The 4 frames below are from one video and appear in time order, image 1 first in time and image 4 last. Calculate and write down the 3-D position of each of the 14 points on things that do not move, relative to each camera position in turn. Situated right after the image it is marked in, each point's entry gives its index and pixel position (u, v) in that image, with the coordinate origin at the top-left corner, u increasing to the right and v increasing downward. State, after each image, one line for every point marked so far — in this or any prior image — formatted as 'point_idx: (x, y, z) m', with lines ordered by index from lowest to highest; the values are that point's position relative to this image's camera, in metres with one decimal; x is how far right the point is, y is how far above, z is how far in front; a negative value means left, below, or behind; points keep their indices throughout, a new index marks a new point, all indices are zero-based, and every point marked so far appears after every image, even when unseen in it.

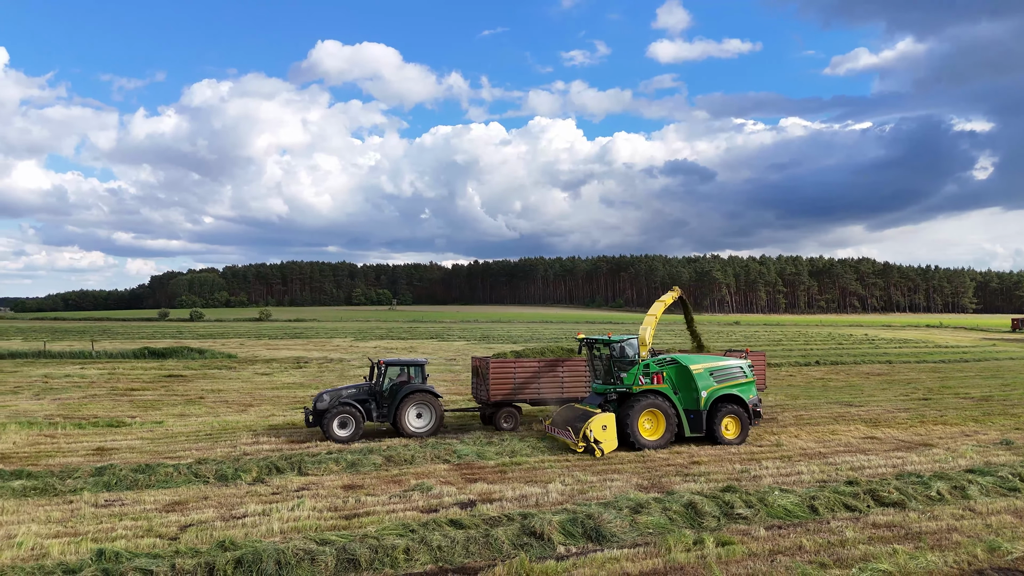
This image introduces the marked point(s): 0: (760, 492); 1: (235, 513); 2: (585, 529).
0: (+2.8, -2.3, +8.2) m
1: (-2.9, -2.4, +7.7) m
2: (+0.7, -2.3, +6.8) m
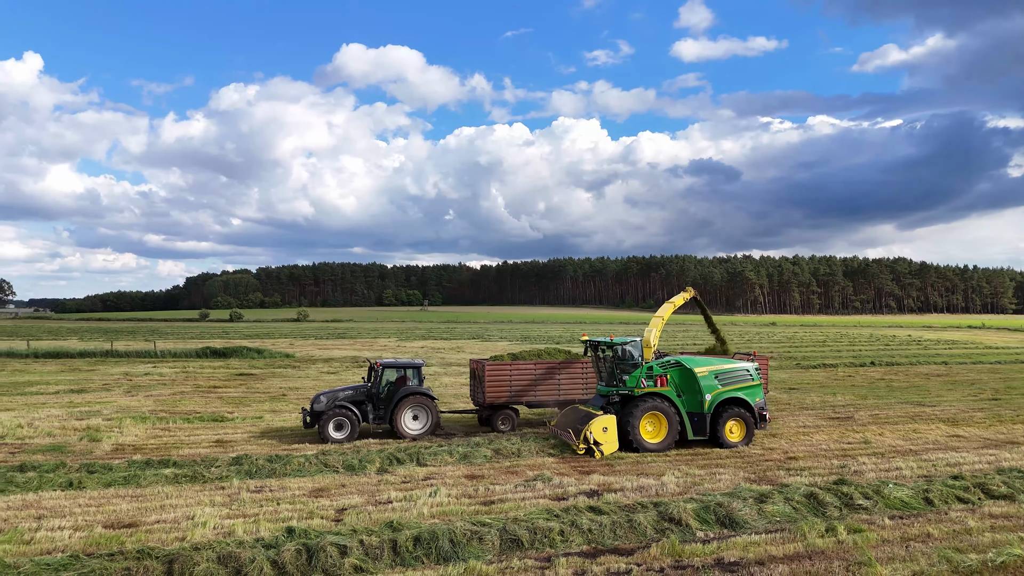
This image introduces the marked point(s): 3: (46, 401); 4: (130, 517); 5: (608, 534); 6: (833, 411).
0: (+4.2, -2.3, +8.5) m
1: (-1.5, -2.4, +8.3) m
2: (+2.0, -2.3, +7.3) m
3: (-10.8, -2.6, +17.0) m
4: (-3.8, -2.3, +7.4) m
5: (+0.9, -2.3, +6.7) m
6: (+7.1, -2.7, +16.0) m
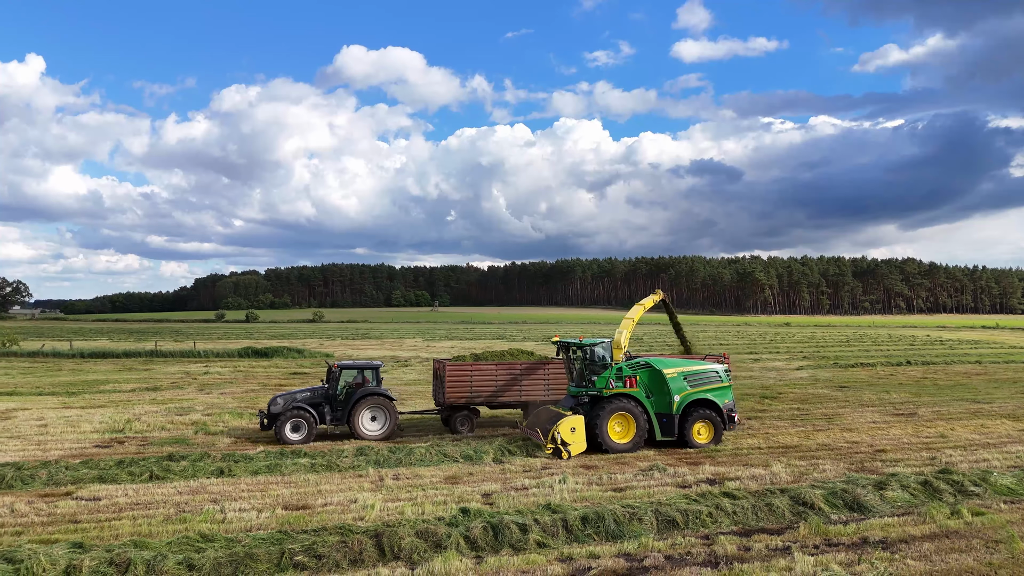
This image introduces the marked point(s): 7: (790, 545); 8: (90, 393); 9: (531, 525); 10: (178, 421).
0: (+5.7, -2.3, +9.1) m
1: (0.0, -2.4, +8.8) m
2: (+3.6, -2.3, +7.8) m
3: (-9.2, -2.7, +17.7) m
4: (-2.3, -2.3, +8.0) m
5: (+2.4, -2.3, +7.3) m
6: (+8.7, -2.7, +16.5) m
7: (+2.5, -2.3, +6.5) m
8: (-10.8, -2.7, +18.7) m
9: (+0.2, -2.2, +6.8) m
10: (-6.3, -2.5, +13.6) m
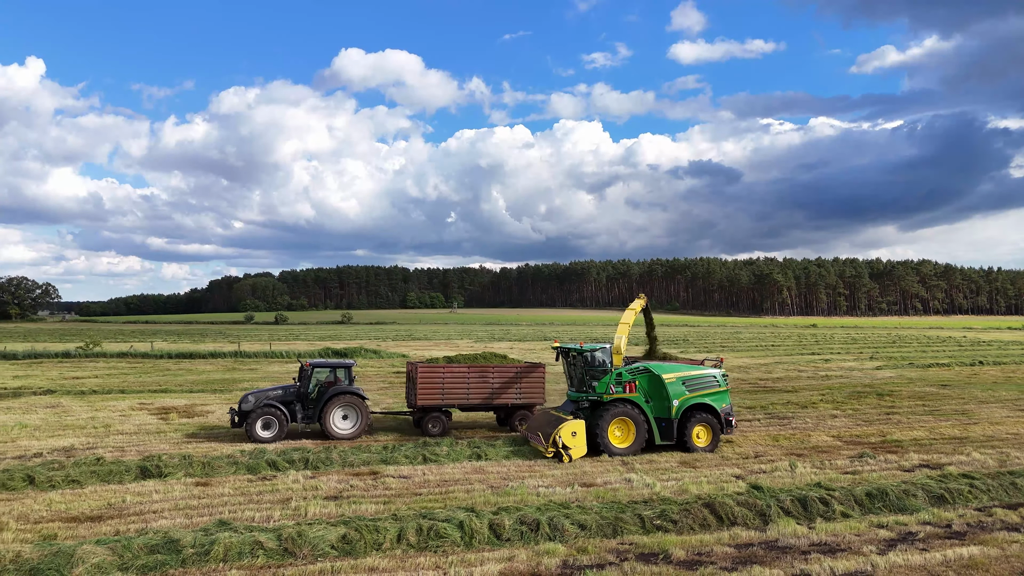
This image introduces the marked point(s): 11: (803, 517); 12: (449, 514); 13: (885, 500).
0: (+8.9, -2.4, +10.0) m
1: (+3.2, -2.4, +9.9) m
2: (+6.7, -2.3, +8.8) m
3: (-5.9, -2.7, +18.9) m
4: (+0.9, -2.4, +9.1) m
5: (+5.6, -2.3, +8.3) m
6: (+12.0, -2.8, +17.4) m
7: (+5.6, -2.3, +7.5) m
8: (-7.5, -2.8, +19.9) m
9: (+3.3, -2.2, +7.8) m
10: (-3.0, -2.5, +14.8) m
11: (+2.9, -2.3, +7.4) m
12: (-0.6, -2.1, +6.9) m
13: (+3.9, -2.3, +7.9) m
